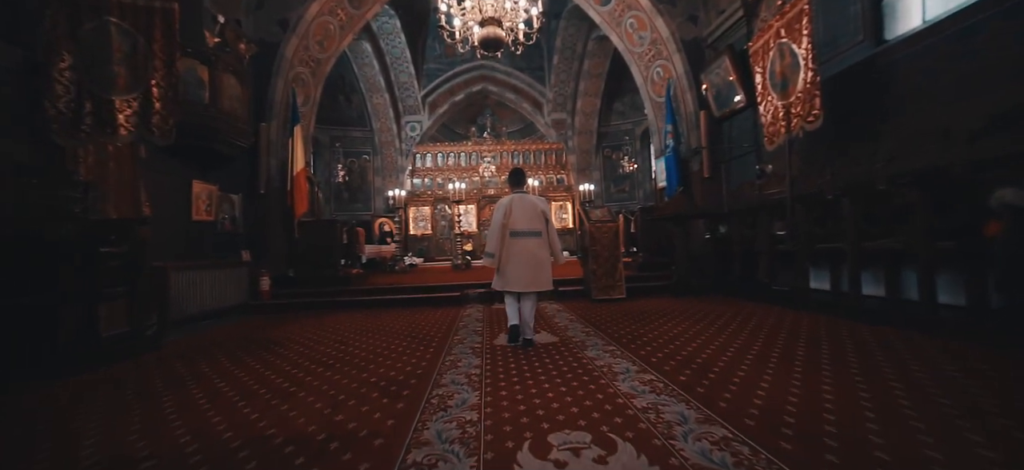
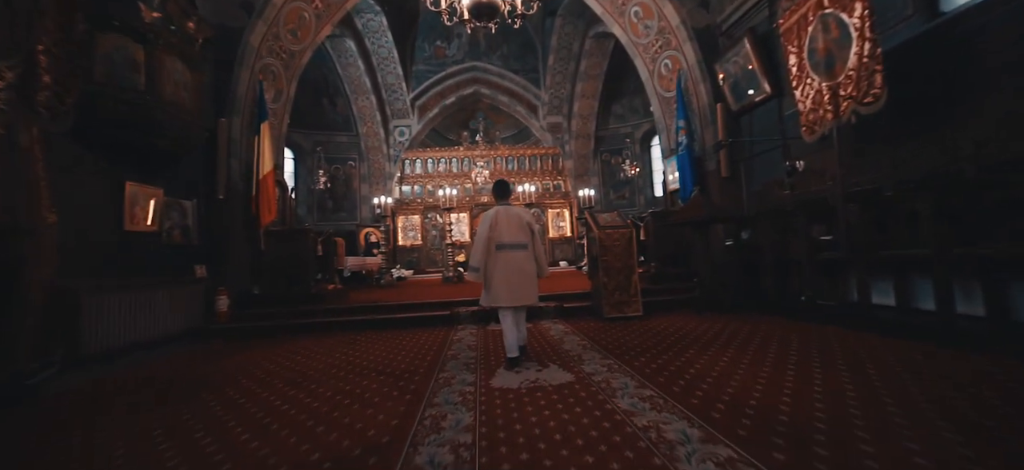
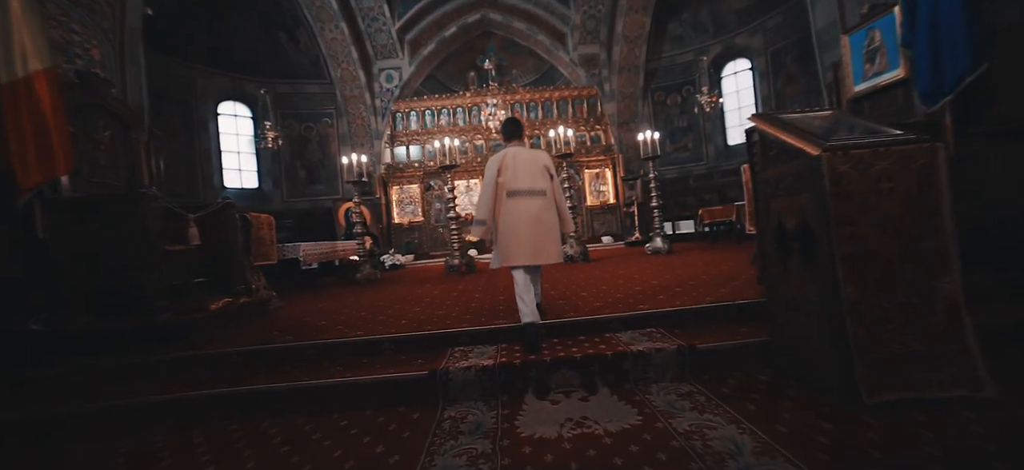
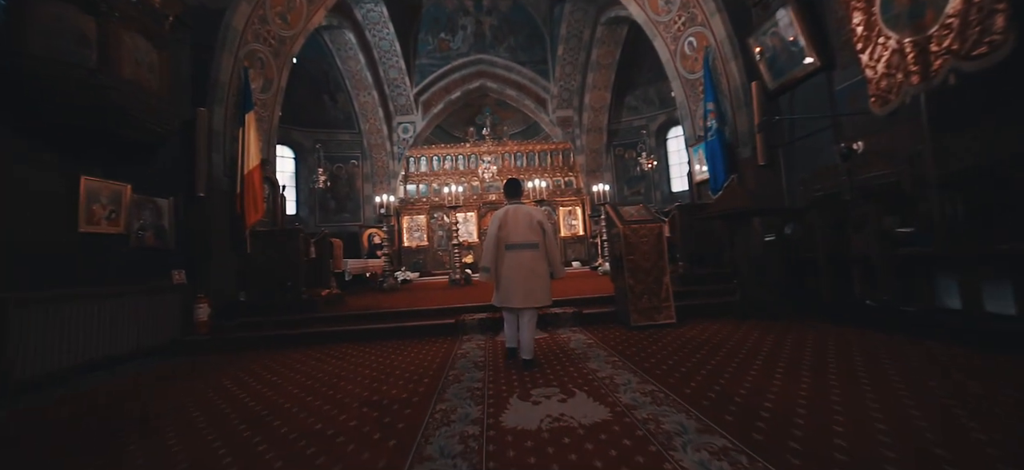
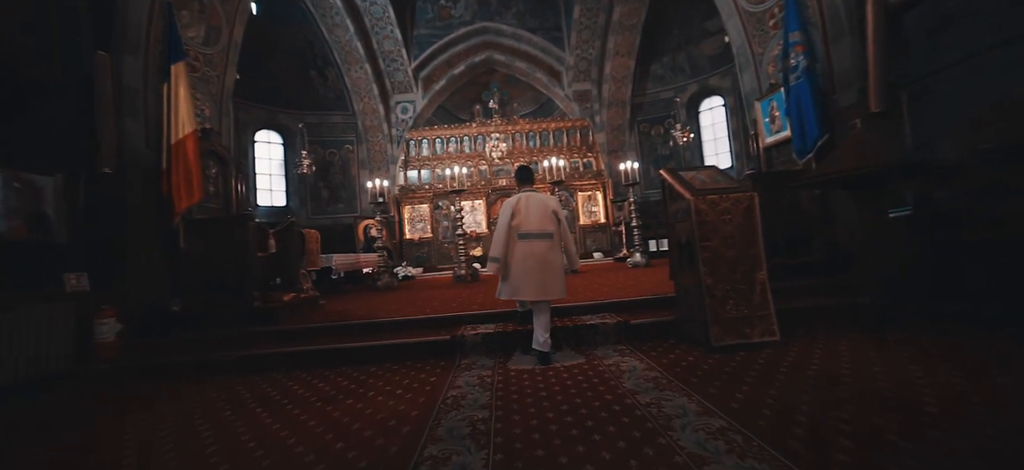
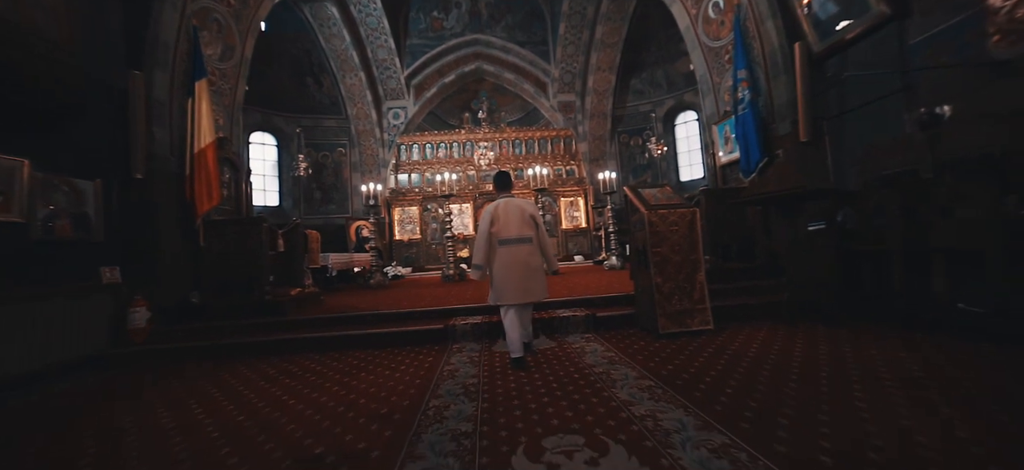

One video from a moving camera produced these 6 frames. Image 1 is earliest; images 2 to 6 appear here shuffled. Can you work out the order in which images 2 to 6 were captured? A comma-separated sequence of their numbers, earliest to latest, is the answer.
2, 4, 6, 5, 3
